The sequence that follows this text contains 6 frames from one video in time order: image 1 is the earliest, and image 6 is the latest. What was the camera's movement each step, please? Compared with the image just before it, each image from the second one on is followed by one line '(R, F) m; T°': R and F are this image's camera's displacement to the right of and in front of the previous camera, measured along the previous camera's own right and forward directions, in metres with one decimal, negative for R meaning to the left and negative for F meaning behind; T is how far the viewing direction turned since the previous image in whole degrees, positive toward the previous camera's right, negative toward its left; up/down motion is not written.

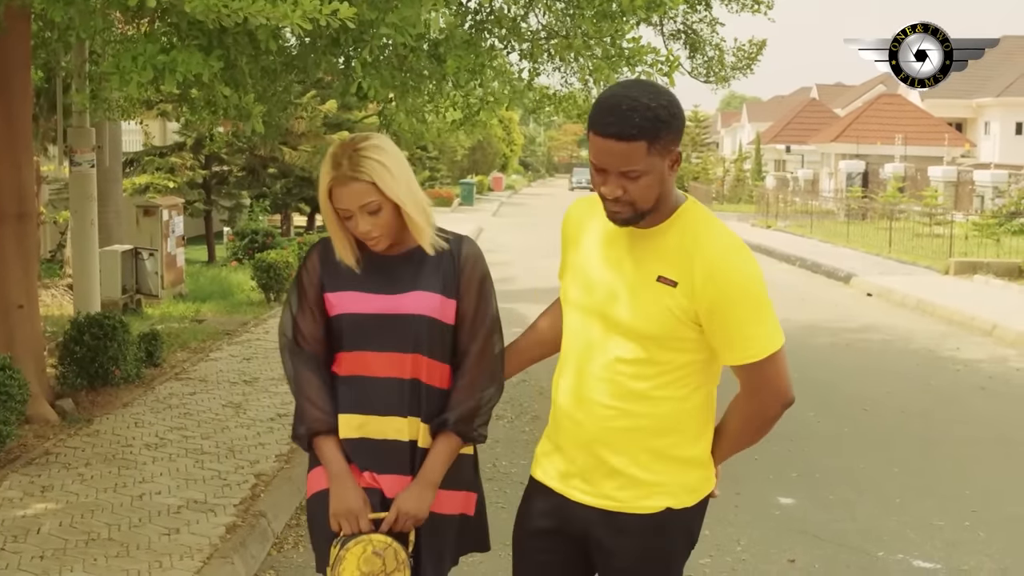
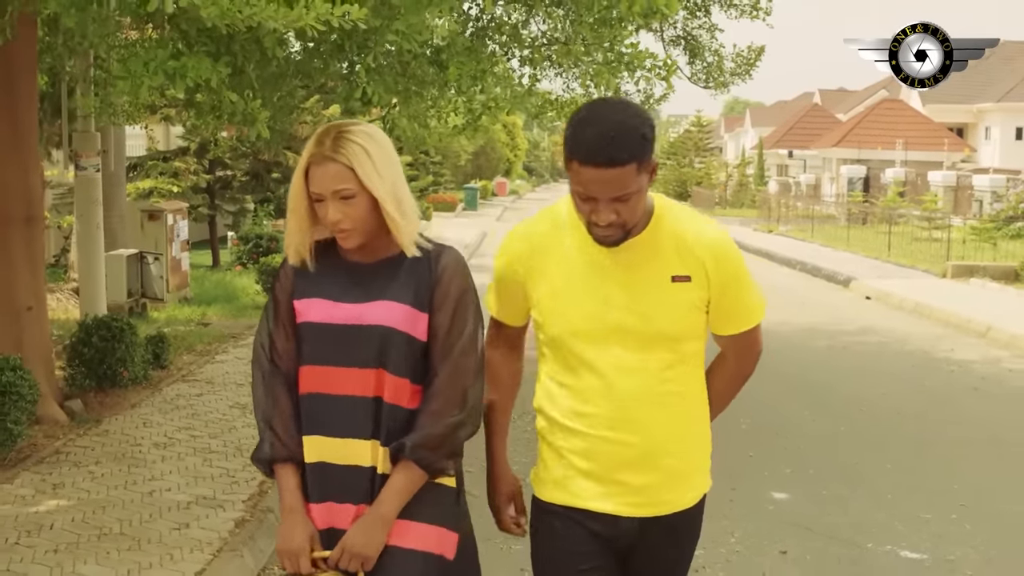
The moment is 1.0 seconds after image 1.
(0.0, -0.1) m; 0°
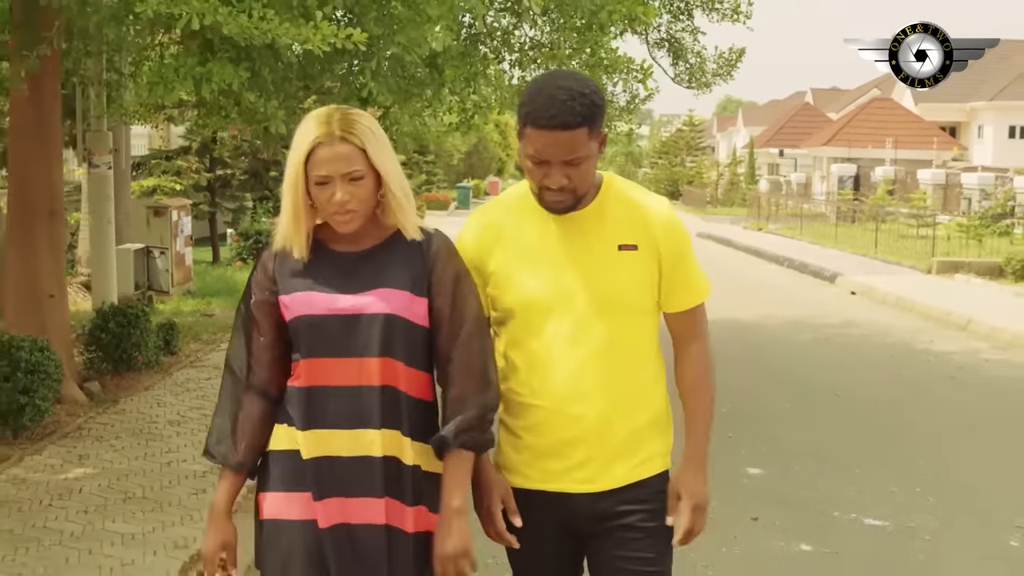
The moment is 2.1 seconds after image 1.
(0.0, -0.5) m; 0°
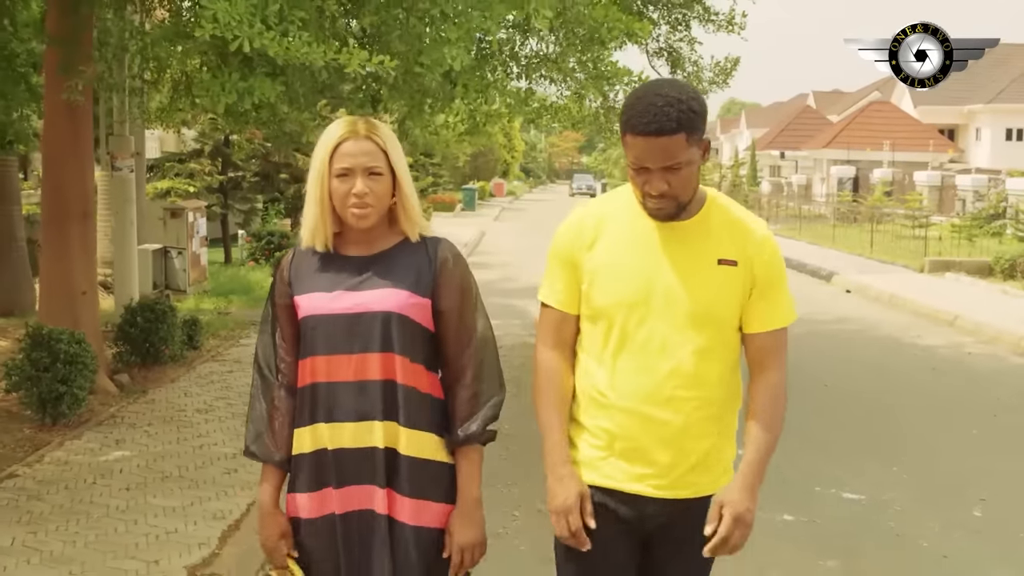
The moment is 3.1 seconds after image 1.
(0.0, -0.5) m; 0°
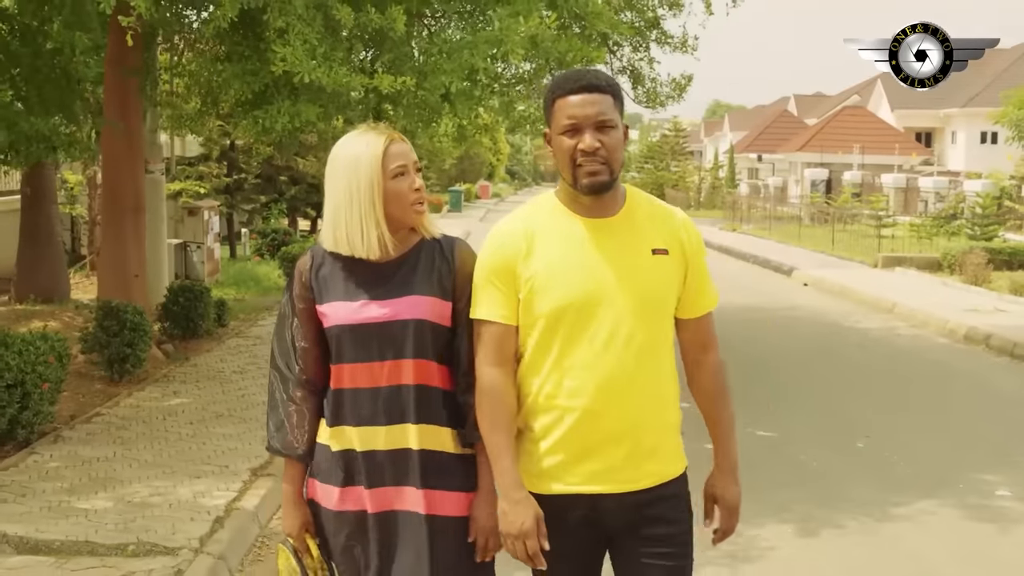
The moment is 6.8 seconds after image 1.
(0.0, -1.7) m; +1°
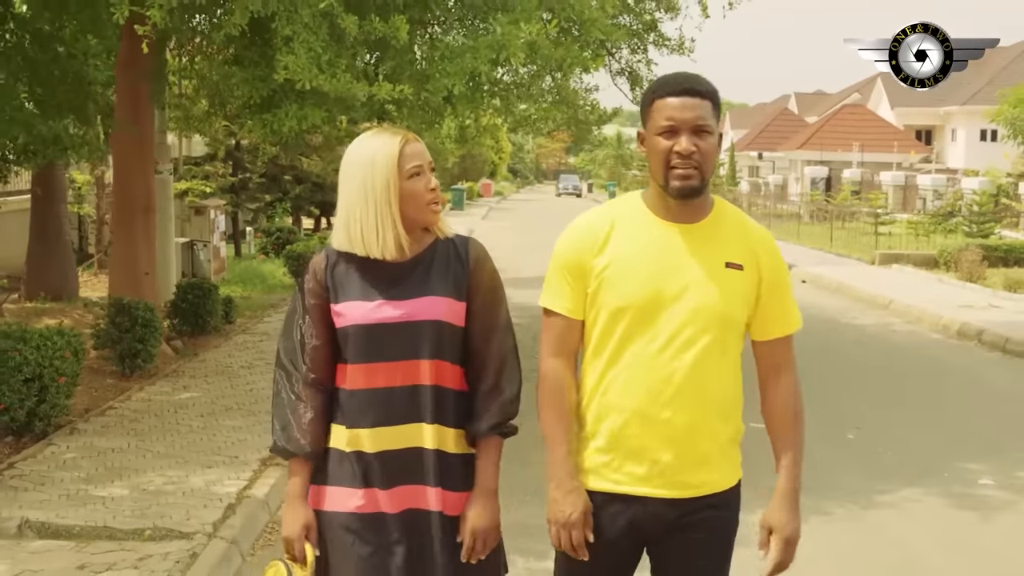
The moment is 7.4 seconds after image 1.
(0.0, -0.2) m; 0°
